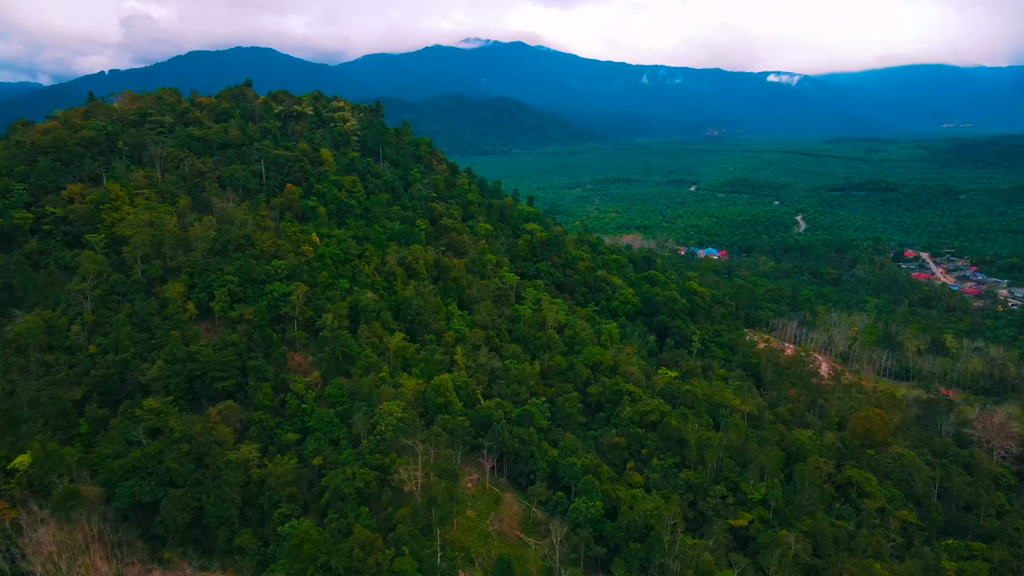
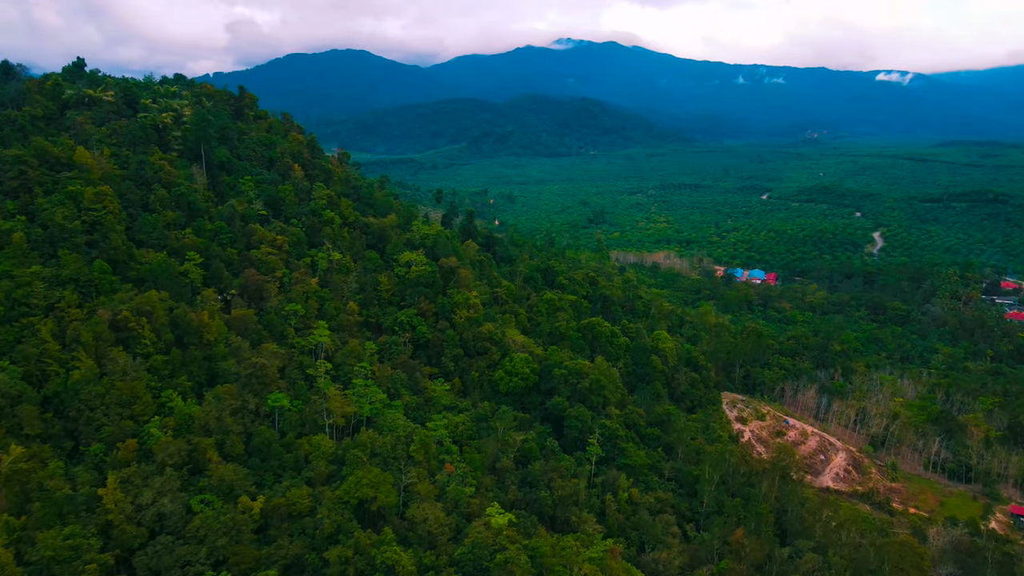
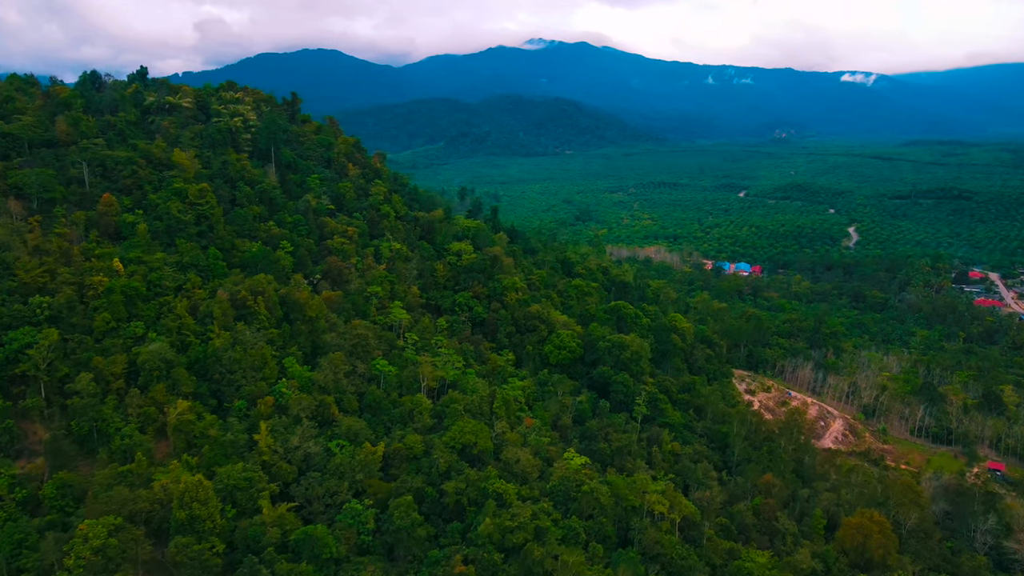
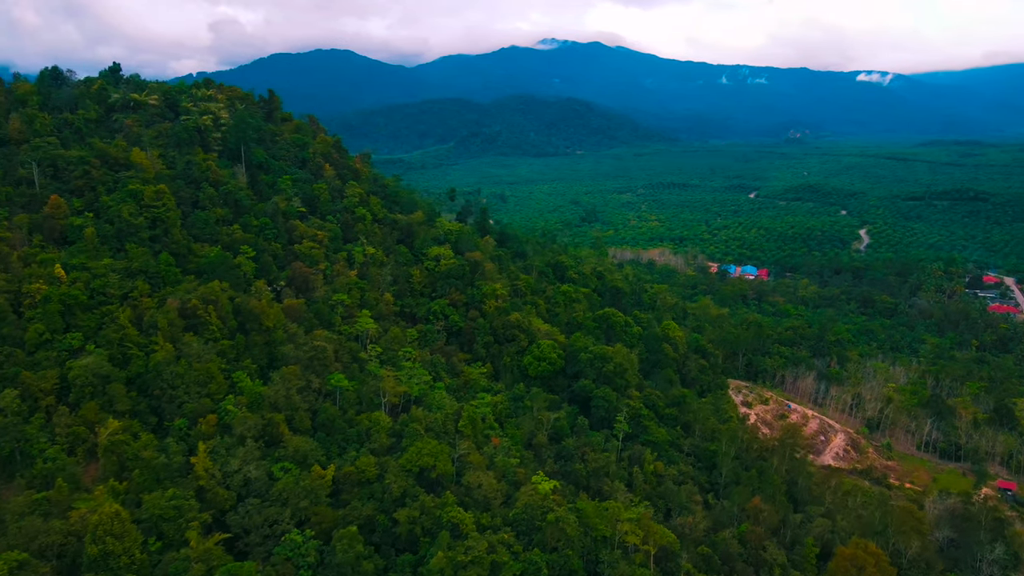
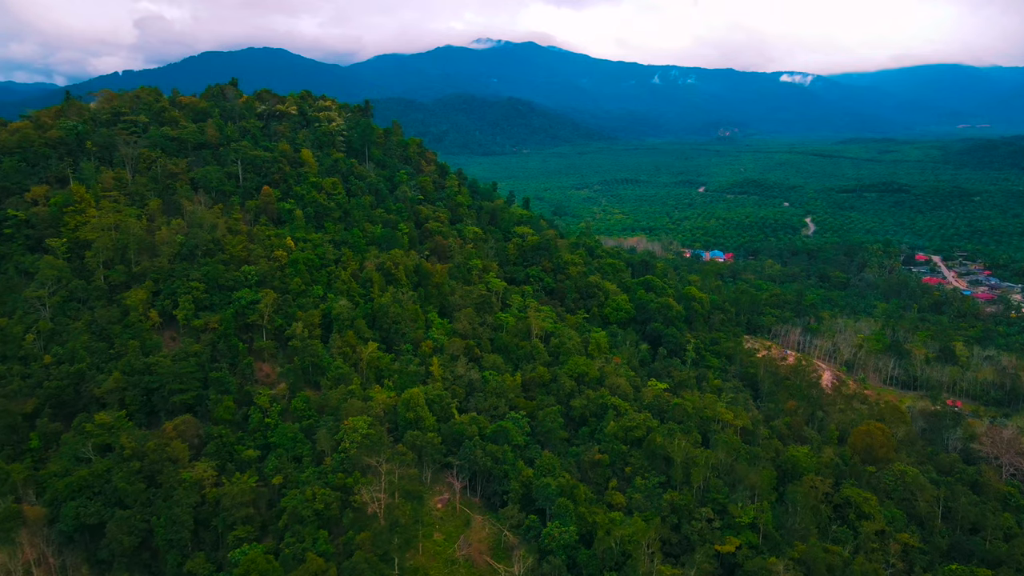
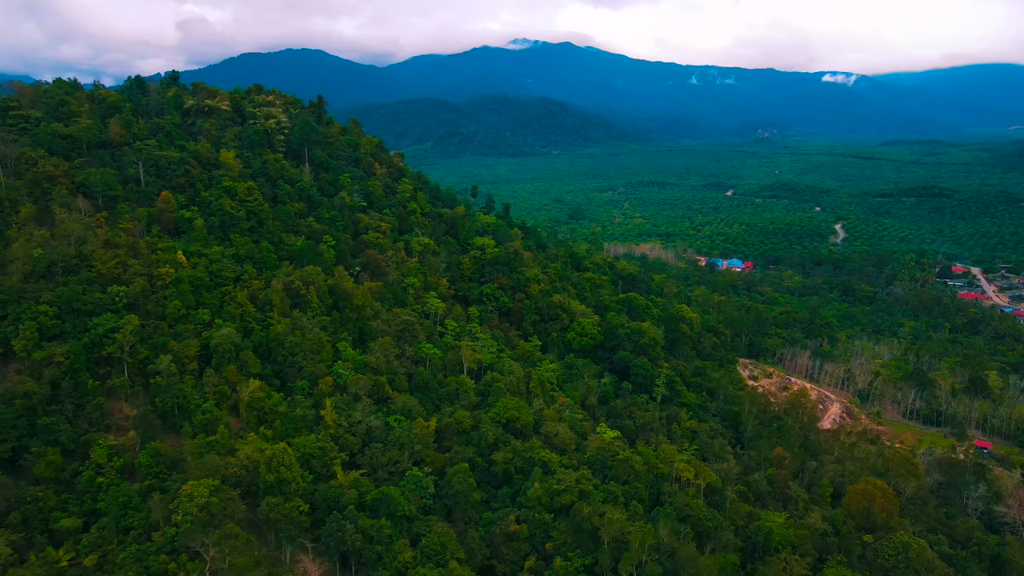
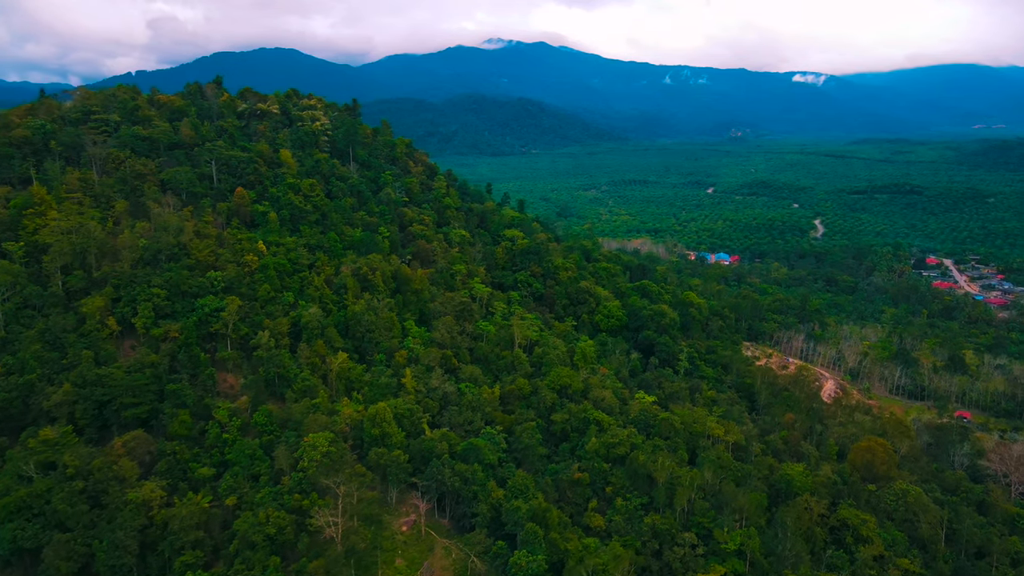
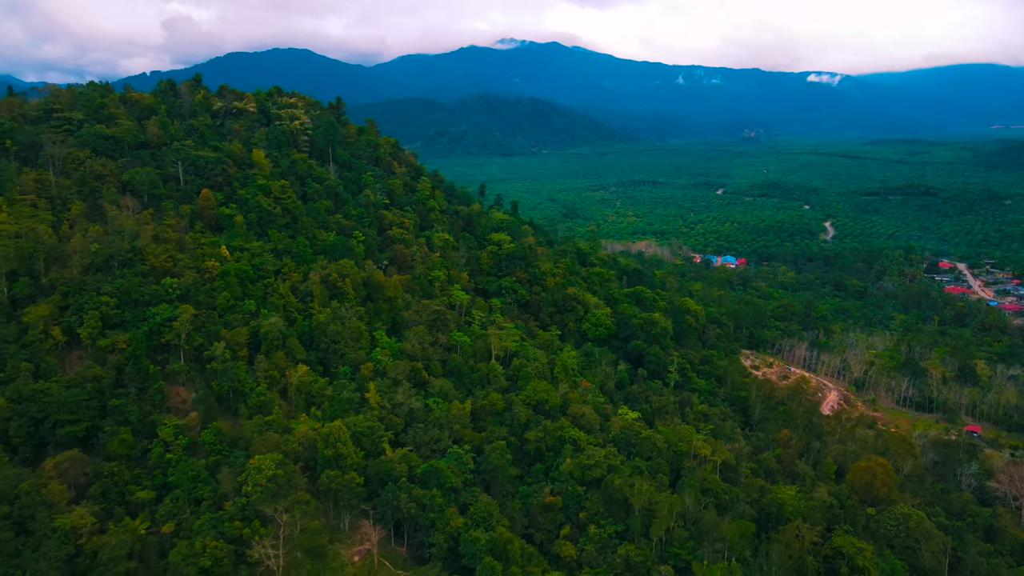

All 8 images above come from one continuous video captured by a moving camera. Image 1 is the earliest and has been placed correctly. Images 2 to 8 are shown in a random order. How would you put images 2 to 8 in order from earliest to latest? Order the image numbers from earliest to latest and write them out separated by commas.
5, 7, 8, 6, 3, 4, 2
